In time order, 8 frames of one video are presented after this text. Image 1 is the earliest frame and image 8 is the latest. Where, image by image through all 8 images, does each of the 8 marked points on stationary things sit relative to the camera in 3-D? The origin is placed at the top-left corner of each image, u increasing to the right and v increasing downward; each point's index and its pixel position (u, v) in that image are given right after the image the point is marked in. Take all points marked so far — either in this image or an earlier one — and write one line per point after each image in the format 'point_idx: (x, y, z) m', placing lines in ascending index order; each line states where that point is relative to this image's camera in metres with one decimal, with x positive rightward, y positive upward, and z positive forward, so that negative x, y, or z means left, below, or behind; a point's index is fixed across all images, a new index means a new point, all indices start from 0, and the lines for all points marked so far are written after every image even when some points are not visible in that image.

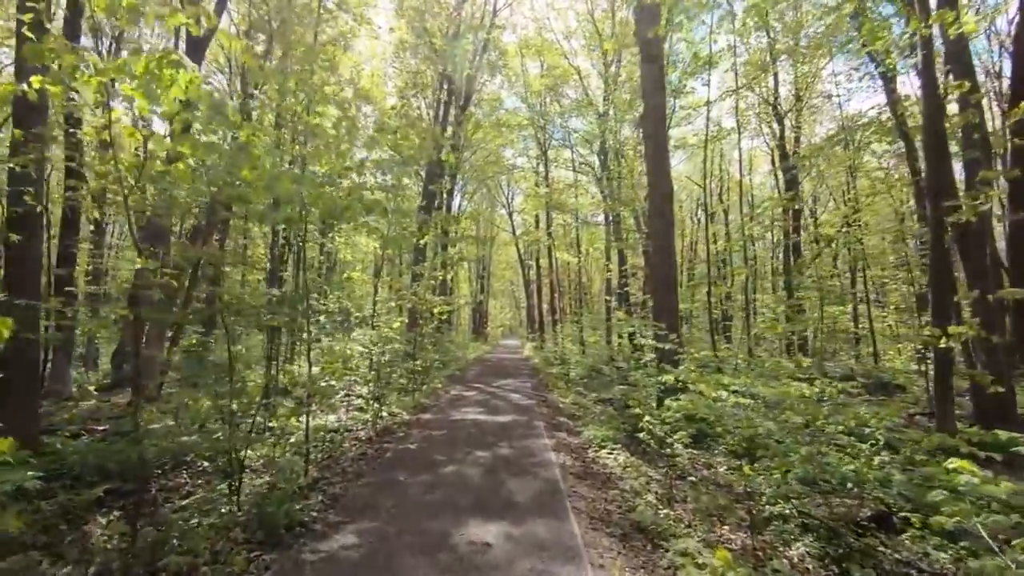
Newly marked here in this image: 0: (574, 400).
0: (+1.2, -1.9, +10.1) m
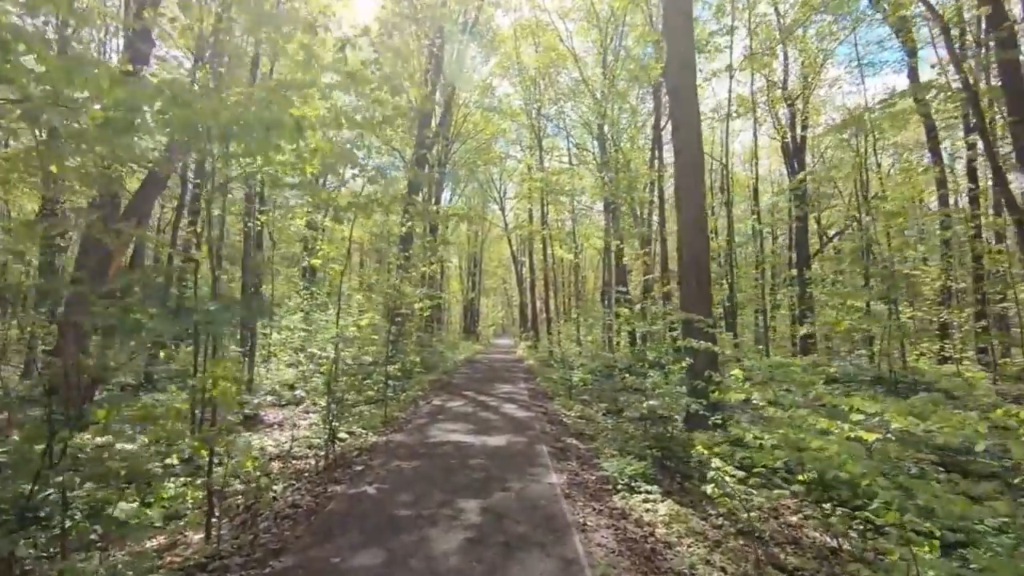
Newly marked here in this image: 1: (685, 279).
0: (+1.1, -1.8, +8.5) m
1: (+1.9, +0.2, +6.9) m
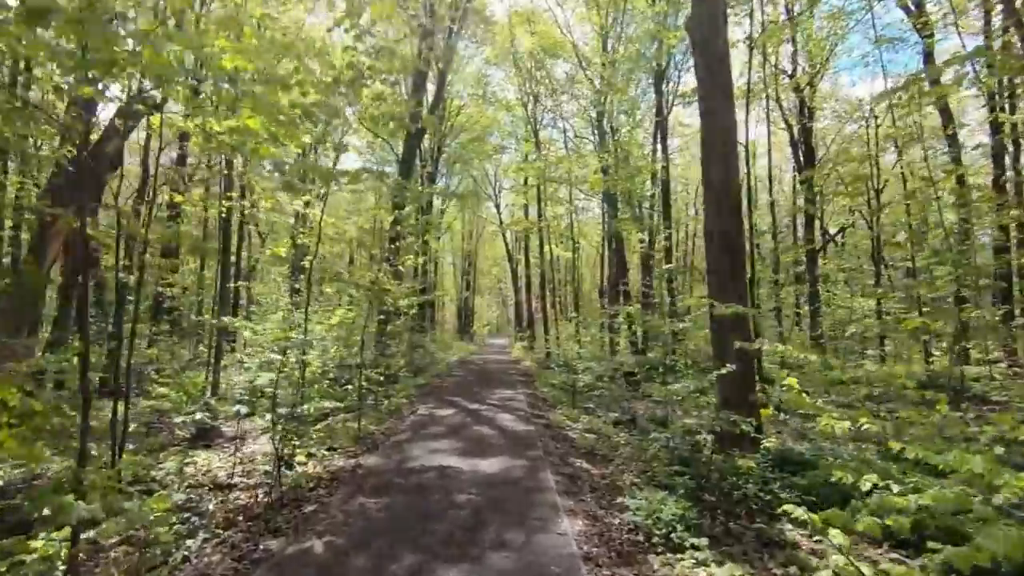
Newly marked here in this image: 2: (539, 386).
0: (+1.1, -1.7, +7.4) m
1: (+1.9, +0.3, +5.8) m
2: (+0.6, -2.0, +12.2) m
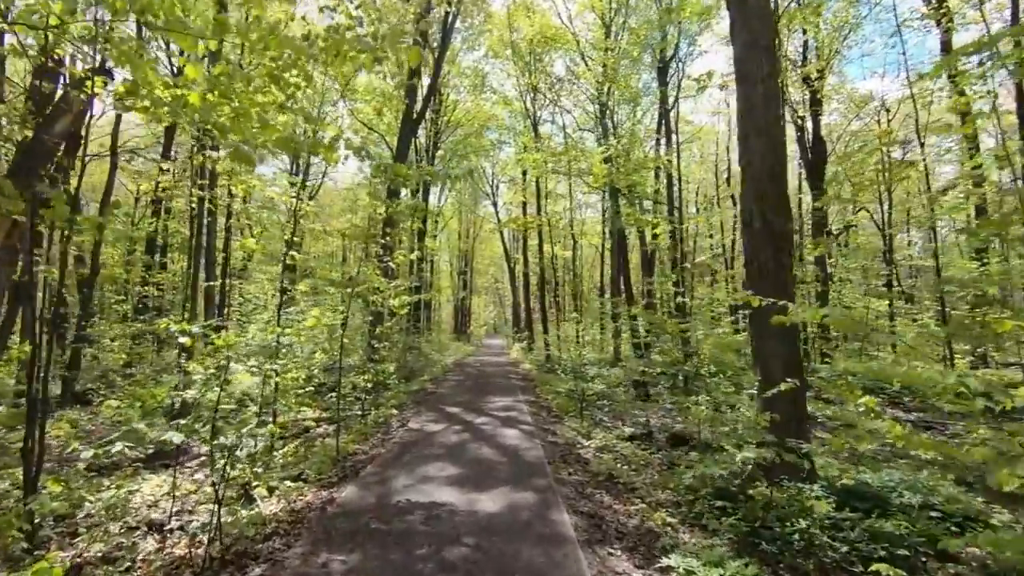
0: (+1.1, -1.7, +6.5) m
1: (+2.0, +0.3, +4.9) m
2: (+0.6, -2.0, +11.3) m
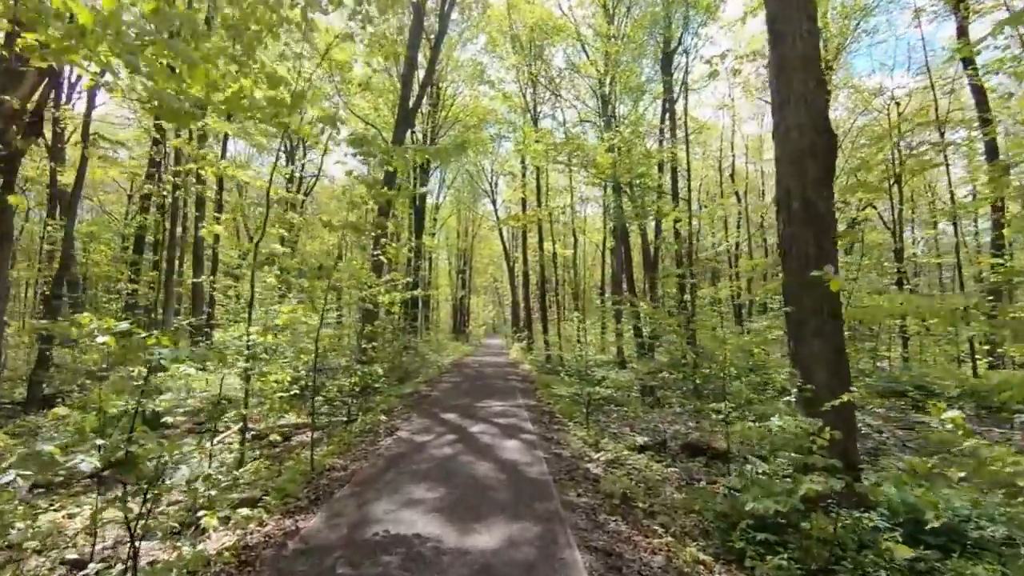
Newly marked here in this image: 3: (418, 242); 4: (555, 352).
0: (+1.1, -1.6, +5.8) m
1: (+1.9, +0.4, +4.2) m
2: (+0.5, -1.9, +10.6) m
3: (-3.1, +1.5, +19.6) m
4: (+1.3, -2.0, +18.3) m
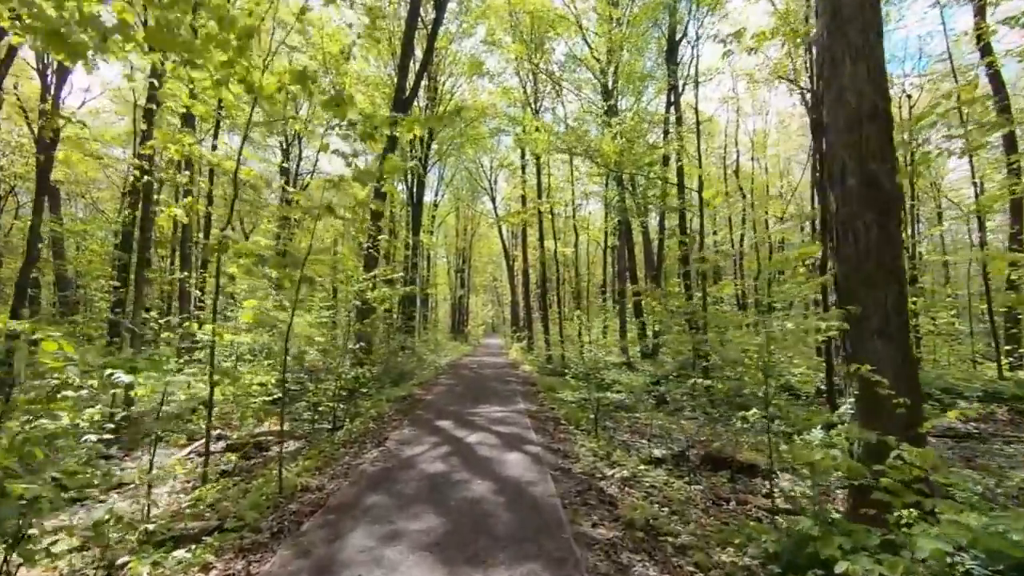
0: (+1.1, -1.6, +5.2) m
1: (+2.0, +0.4, +3.6) m
2: (+0.5, -1.9, +10.0) m
3: (-3.1, +1.6, +19.0) m
4: (+1.3, -1.9, +17.6) m
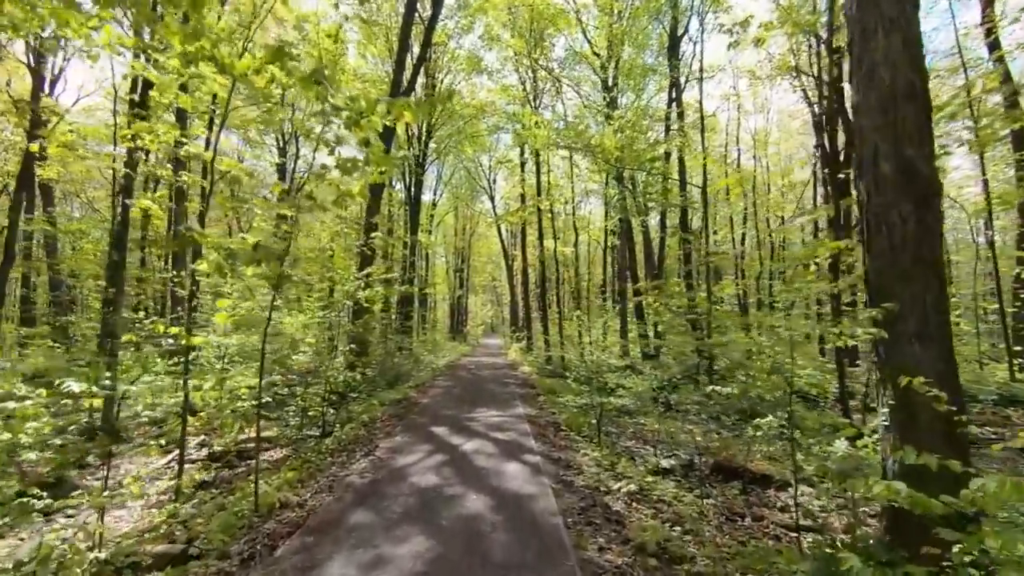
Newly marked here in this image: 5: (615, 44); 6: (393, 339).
0: (+1.1, -1.5, +4.8) m
1: (+1.9, +0.4, +3.3) m
2: (+0.5, -1.9, +9.6) m
3: (-3.1, +1.6, +18.6) m
4: (+1.3, -1.9, +17.3) m
5: (+3.4, +8.1, +19.5) m
6: (-2.8, -1.2, +13.6) m
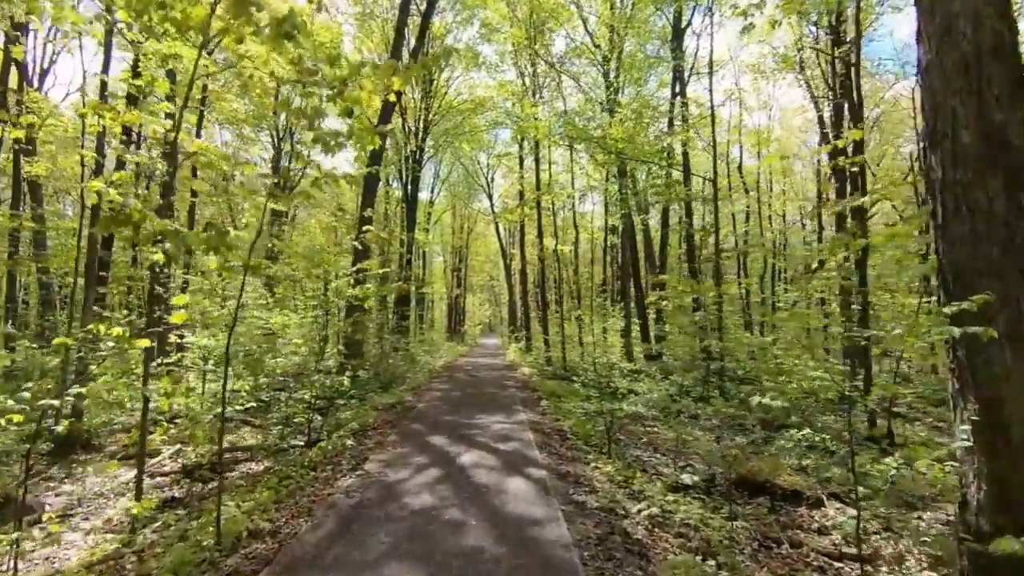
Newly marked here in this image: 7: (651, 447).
0: (+1.1, -1.5, +4.3) m
1: (+2.0, +0.5, +2.7) m
2: (+0.5, -1.8, +9.1) m
3: (-3.2, +1.6, +18.1) m
4: (+1.3, -1.8, +16.8) m
5: (+3.4, +8.1, +19.0) m
6: (-2.8, -1.1, +13.1) m
7: (+1.5, -1.7, +6.3) m
